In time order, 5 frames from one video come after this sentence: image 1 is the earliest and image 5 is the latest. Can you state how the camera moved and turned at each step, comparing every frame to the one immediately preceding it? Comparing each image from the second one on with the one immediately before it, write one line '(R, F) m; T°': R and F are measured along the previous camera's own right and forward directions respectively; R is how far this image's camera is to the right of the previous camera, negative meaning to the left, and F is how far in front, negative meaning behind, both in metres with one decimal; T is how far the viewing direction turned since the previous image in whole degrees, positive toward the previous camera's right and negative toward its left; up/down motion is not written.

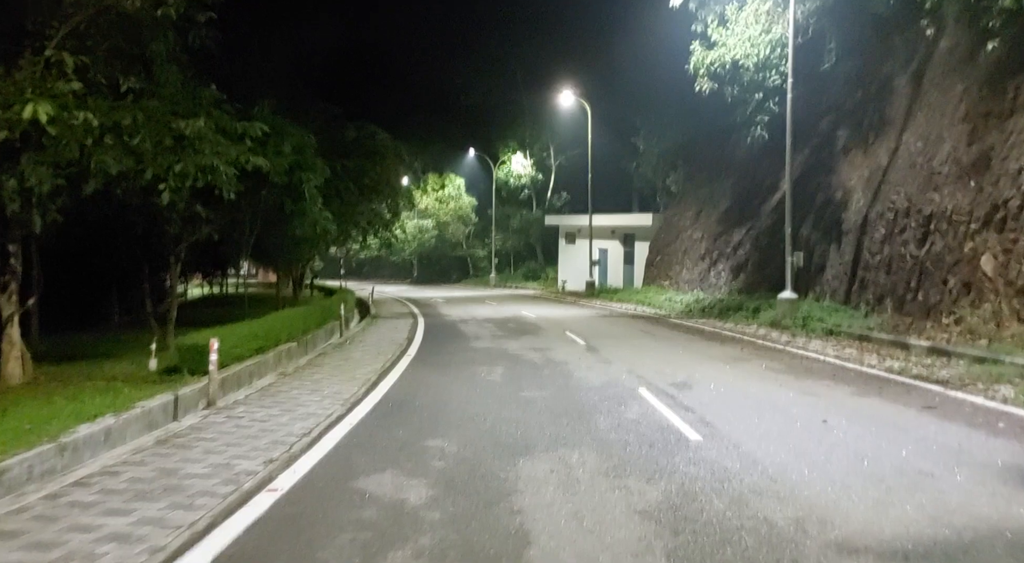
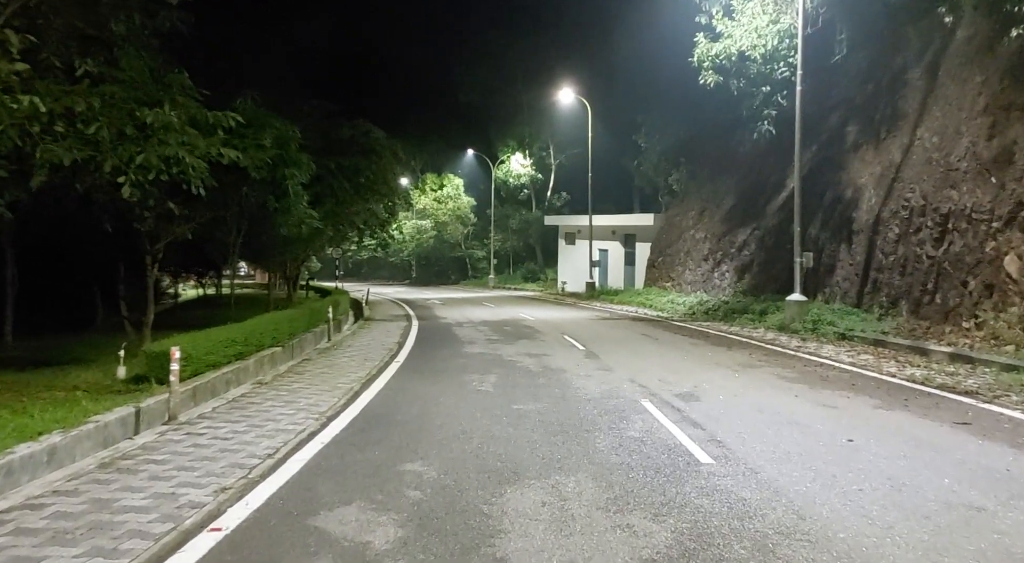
(+0.1, +0.9) m; 0°
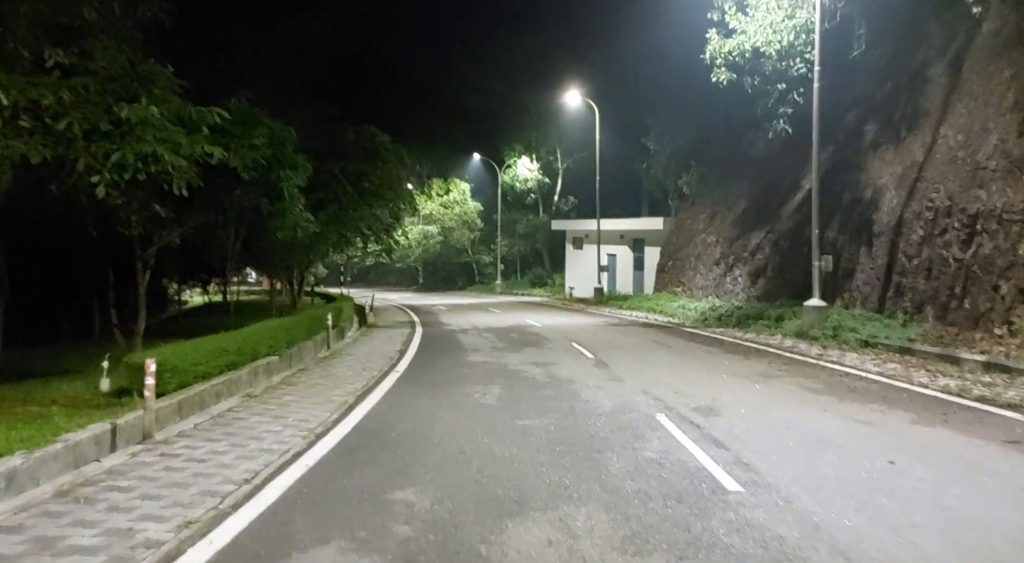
(+0.1, +0.7) m; -1°
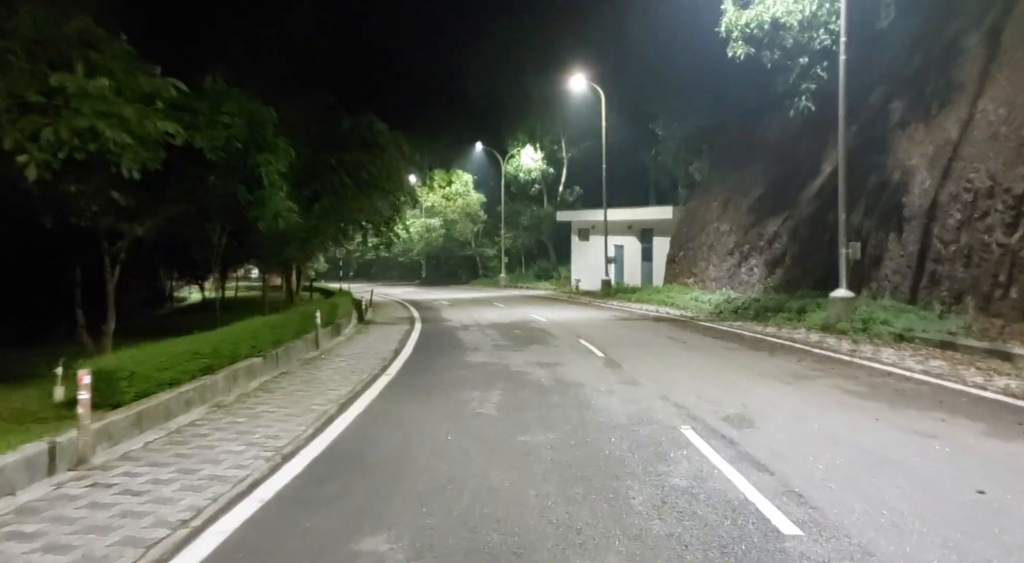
(+0.1, +1.3) m; 0°
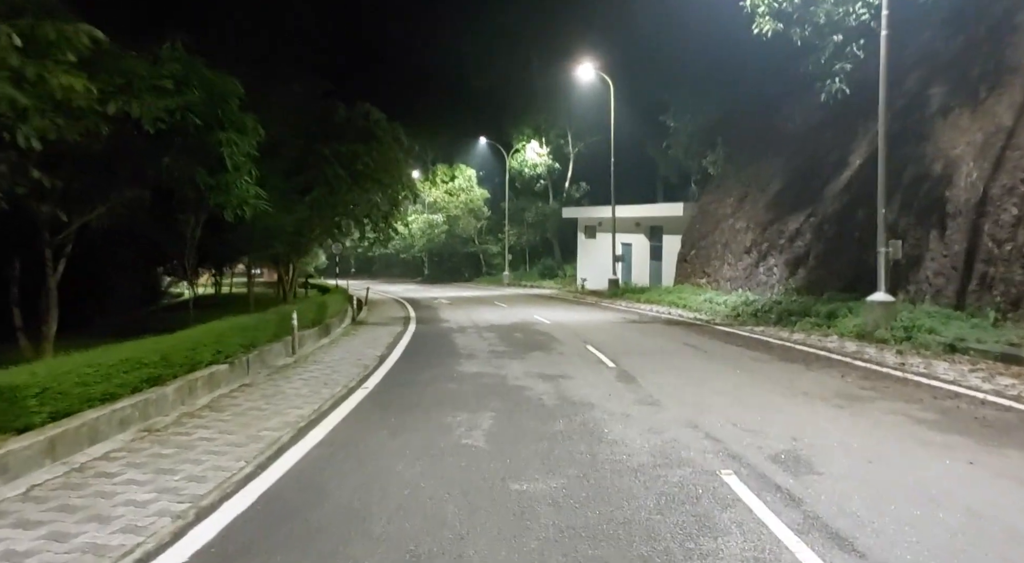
(+0.1, +1.8) m; 0°
